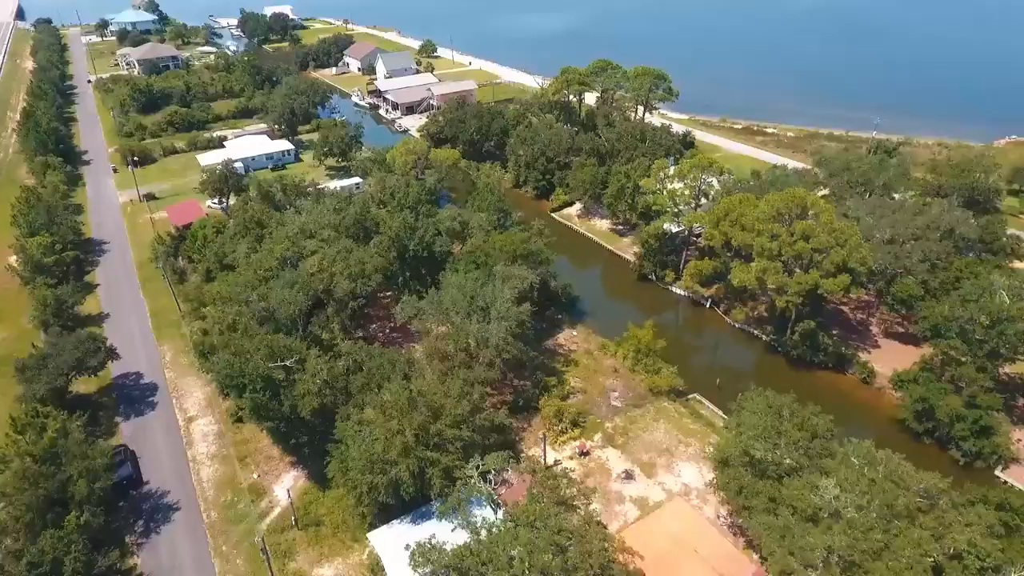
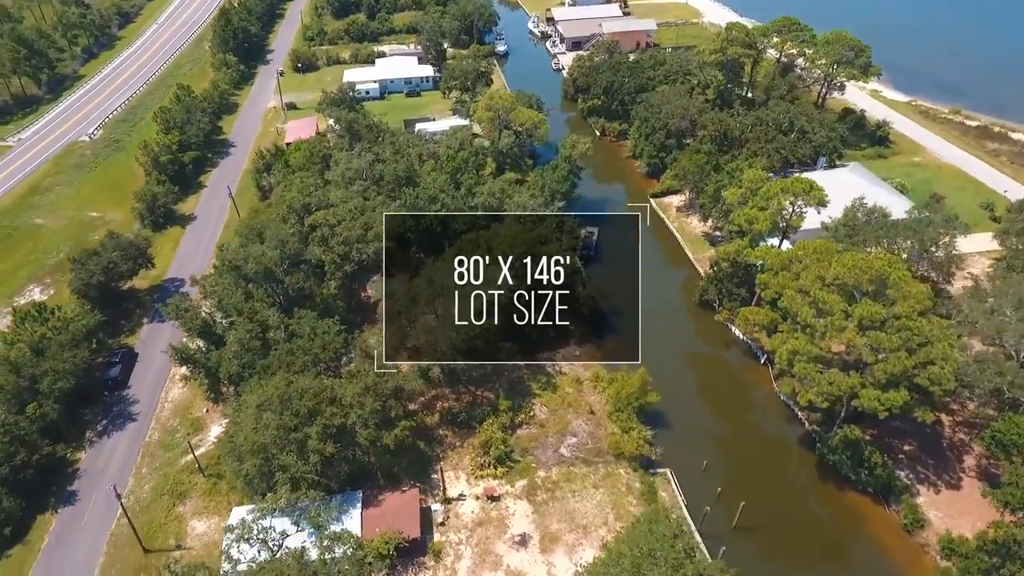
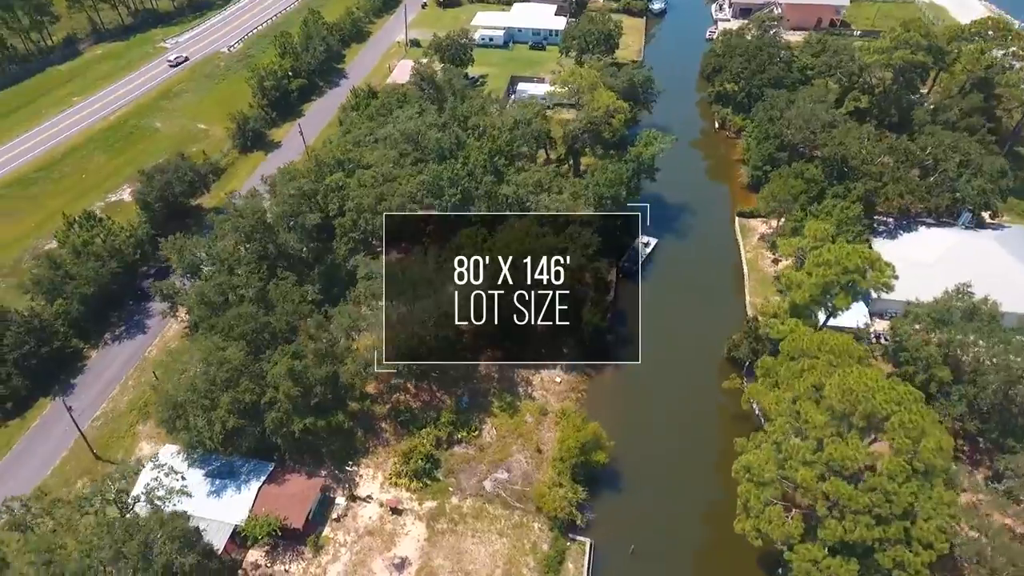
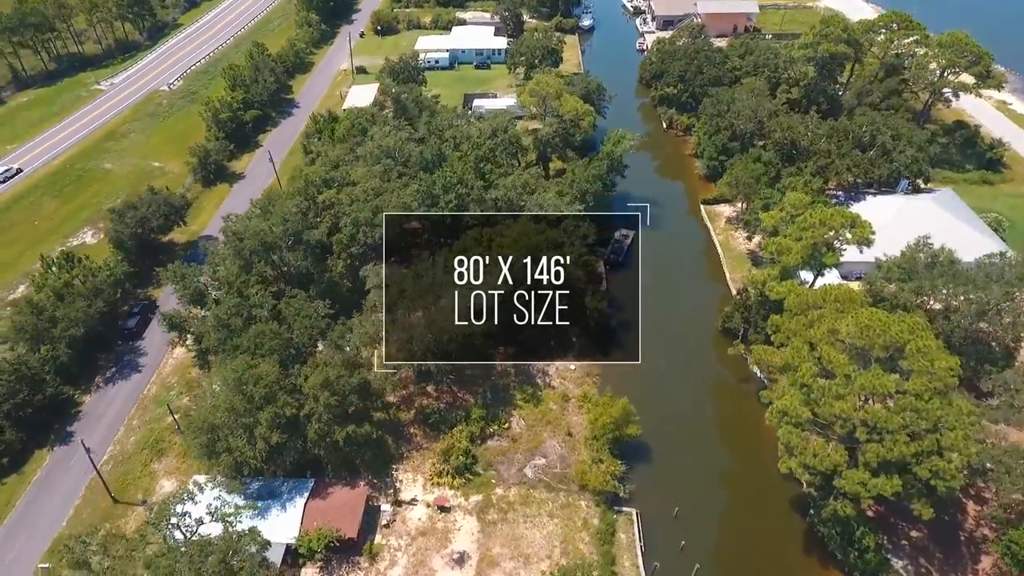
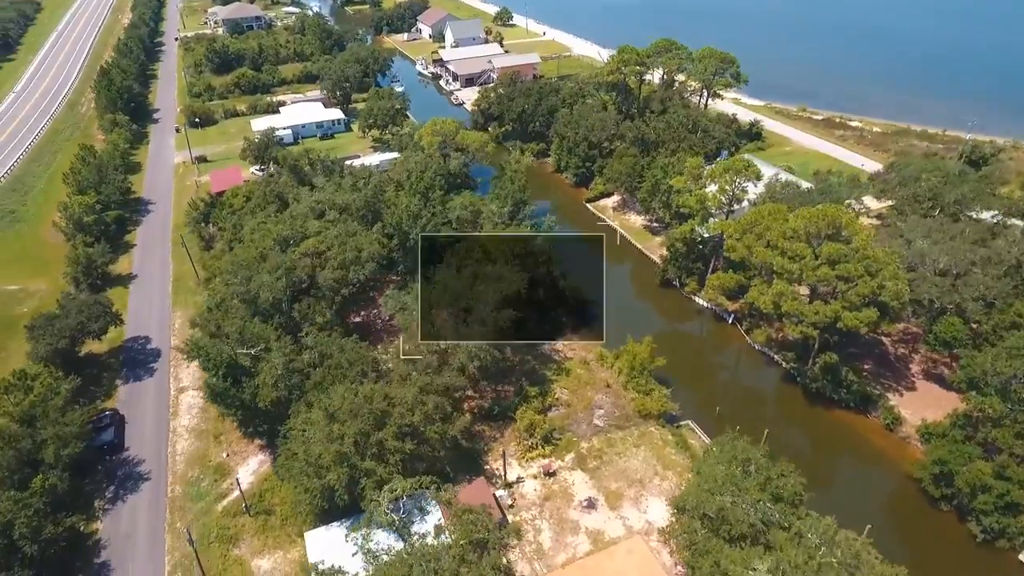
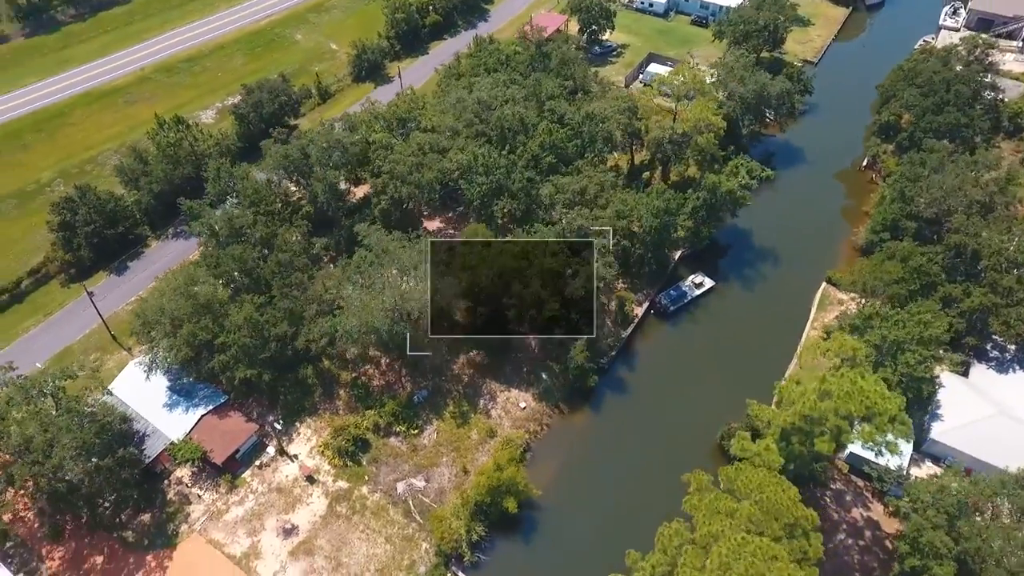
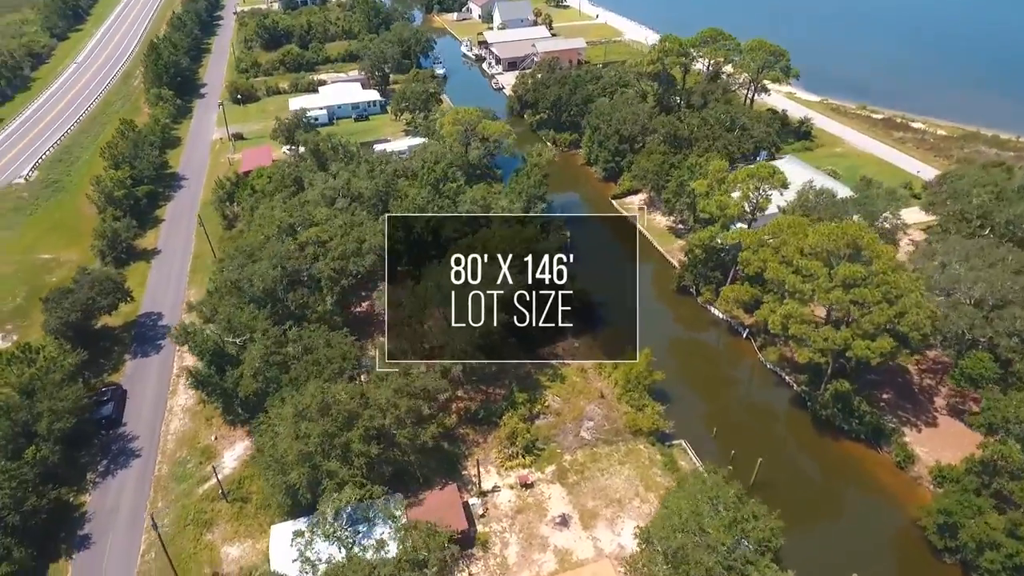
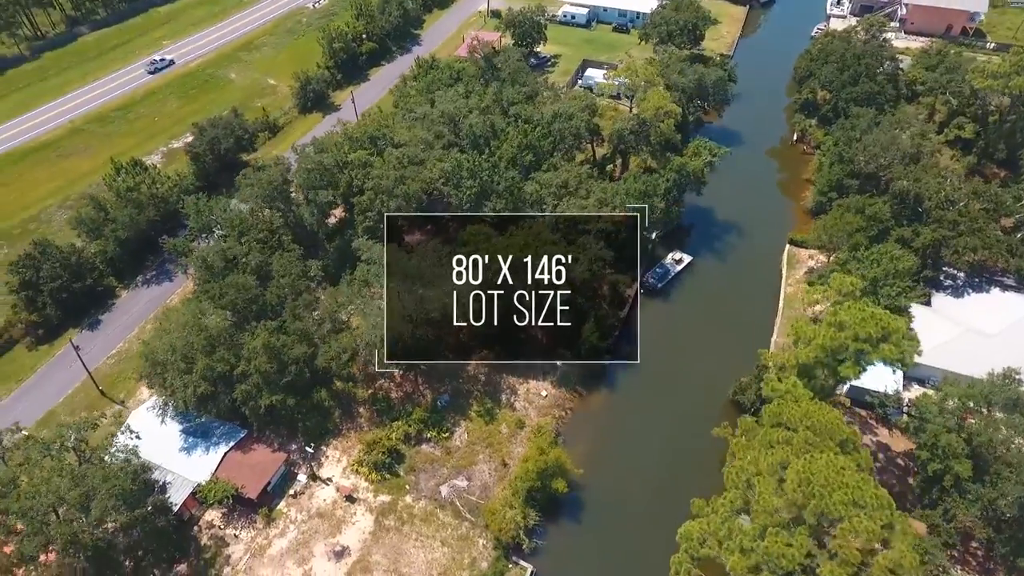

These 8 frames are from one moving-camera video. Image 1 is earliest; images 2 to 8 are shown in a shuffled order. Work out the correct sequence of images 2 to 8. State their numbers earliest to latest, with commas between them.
5, 7, 2, 4, 3, 8, 6
